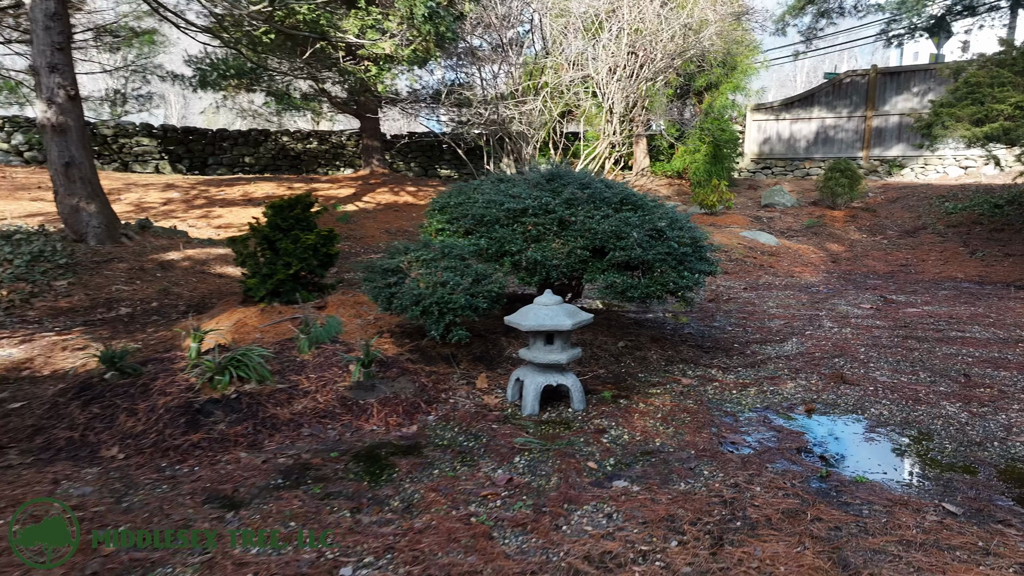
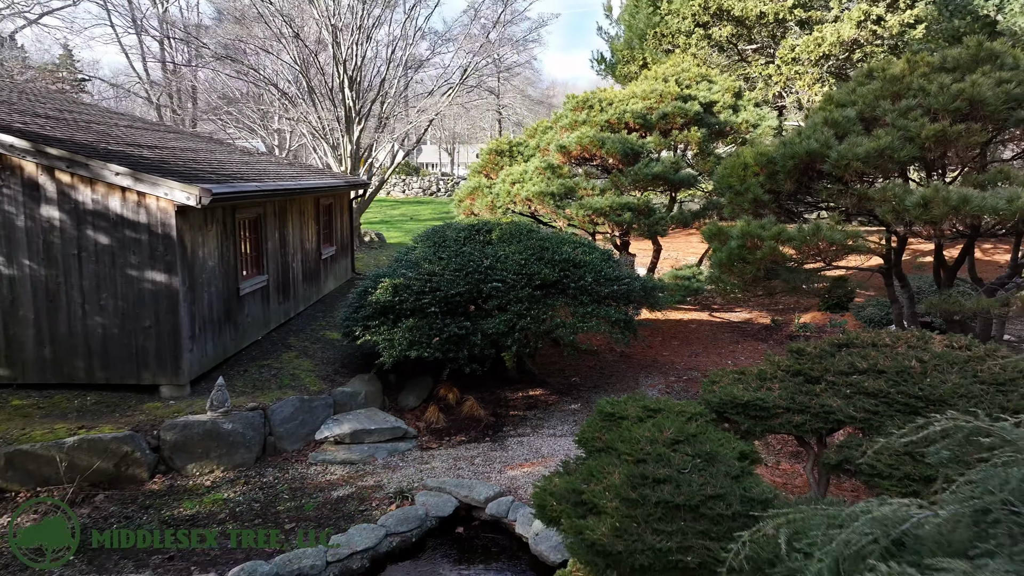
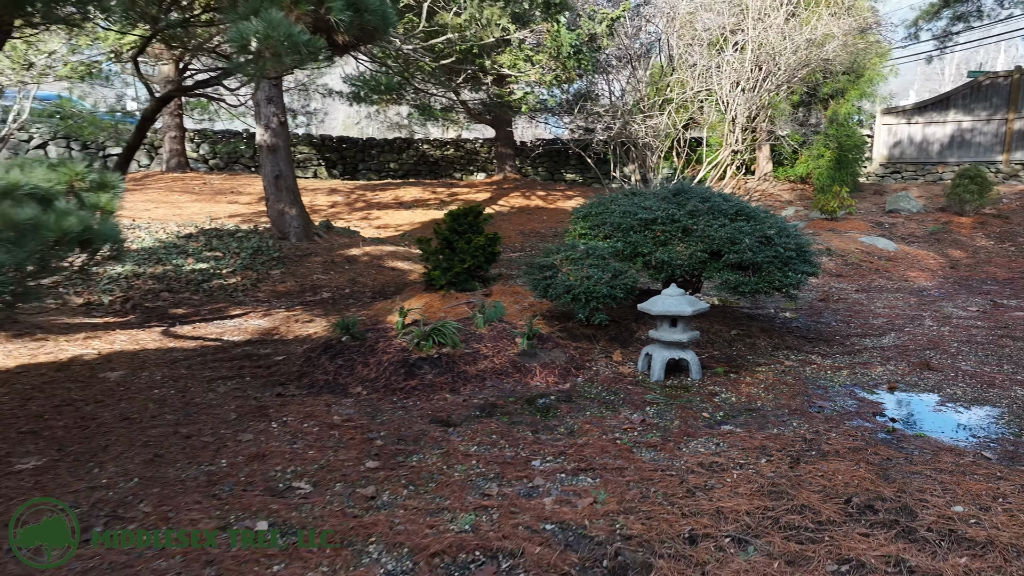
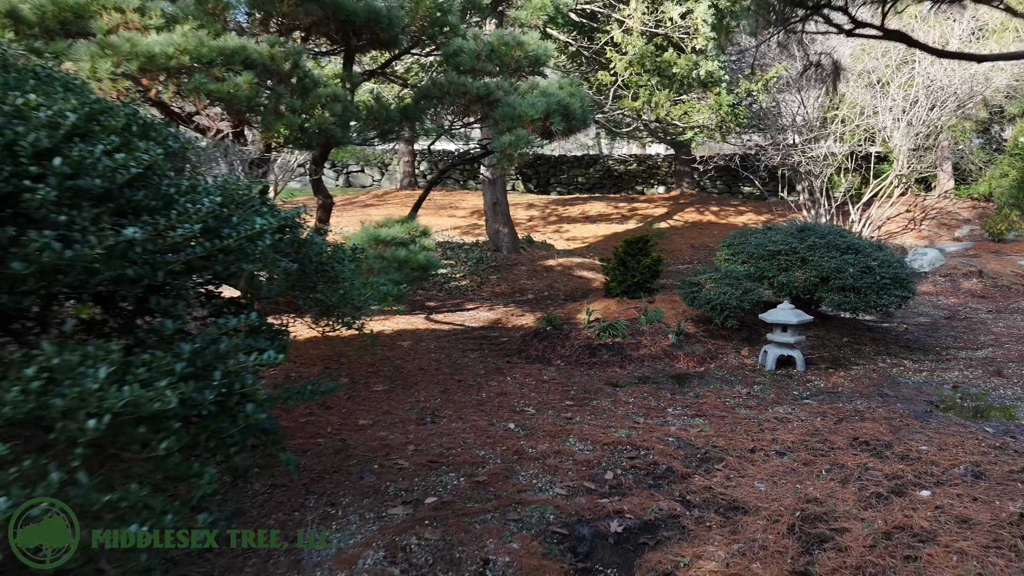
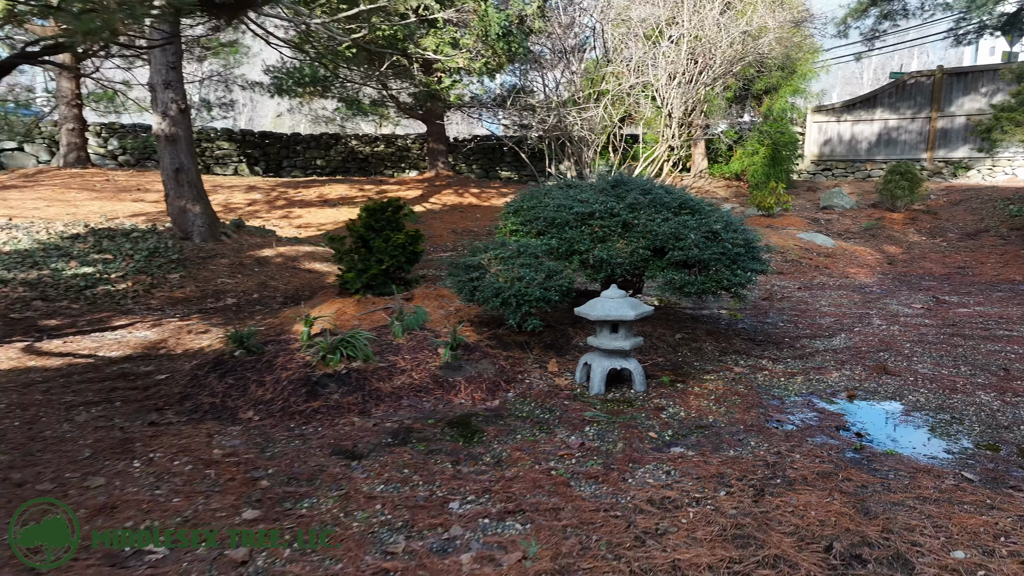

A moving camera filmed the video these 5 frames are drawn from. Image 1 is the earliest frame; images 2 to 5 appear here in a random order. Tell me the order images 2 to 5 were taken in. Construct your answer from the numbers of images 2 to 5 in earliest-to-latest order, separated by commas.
5, 3, 4, 2
